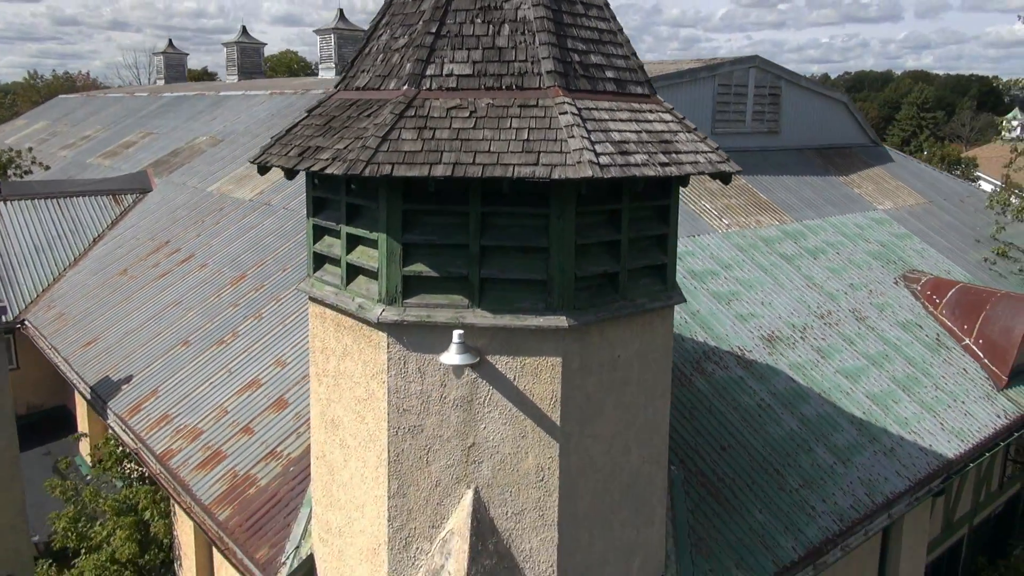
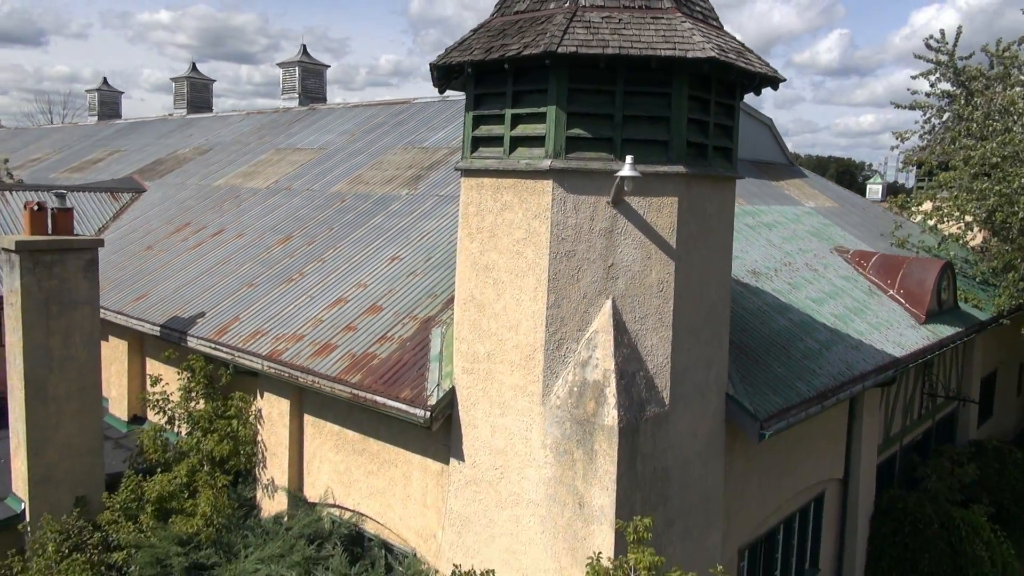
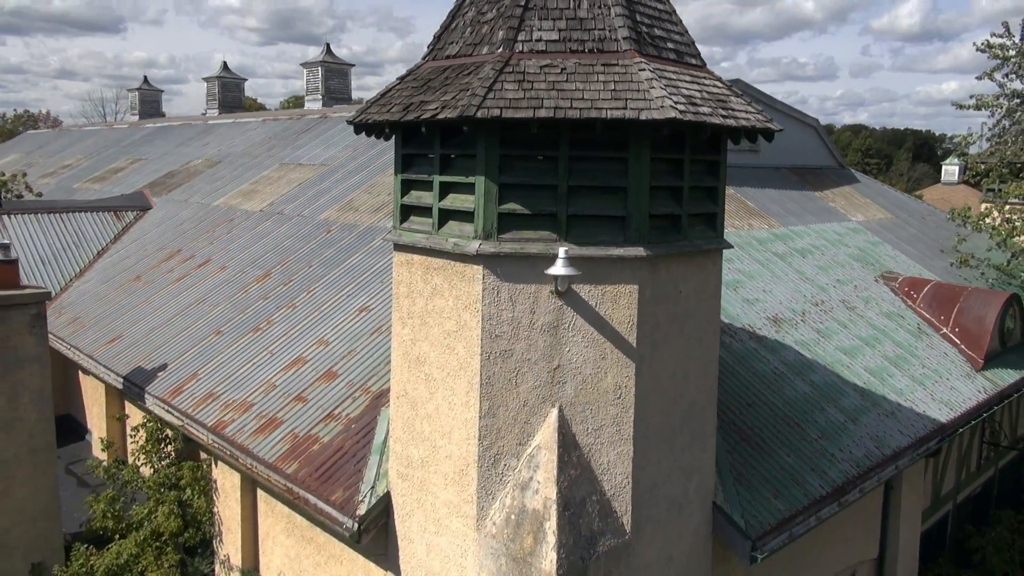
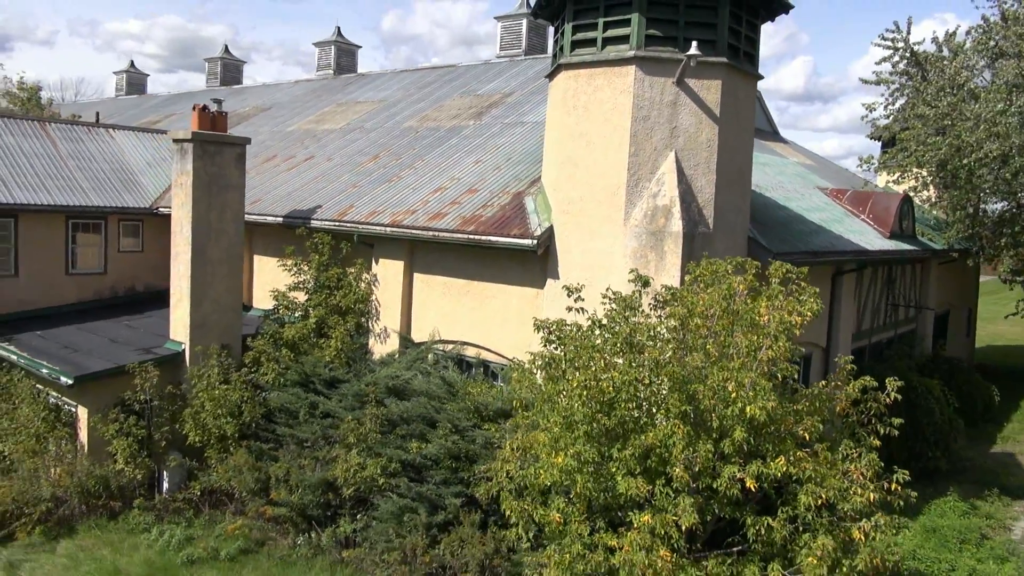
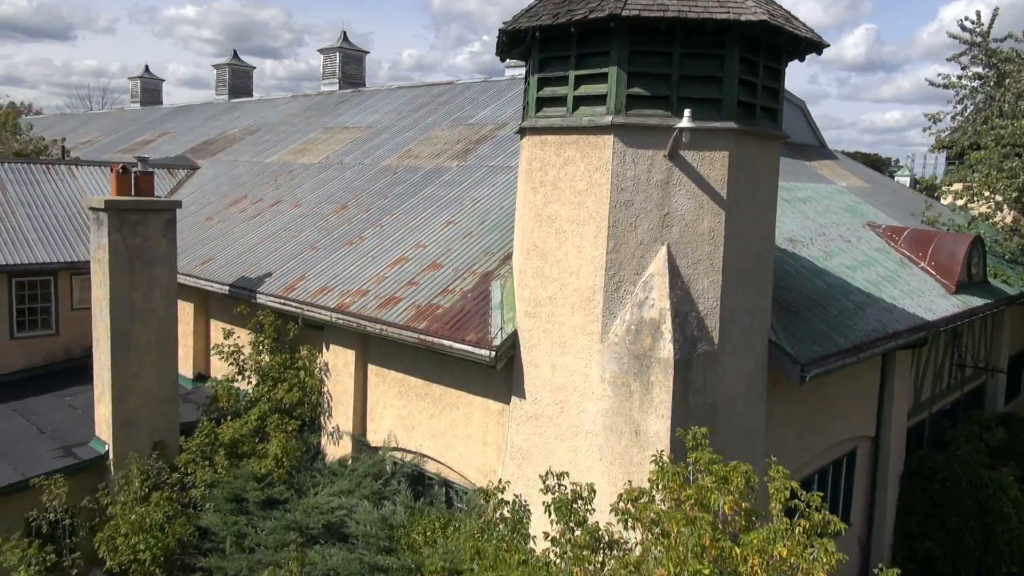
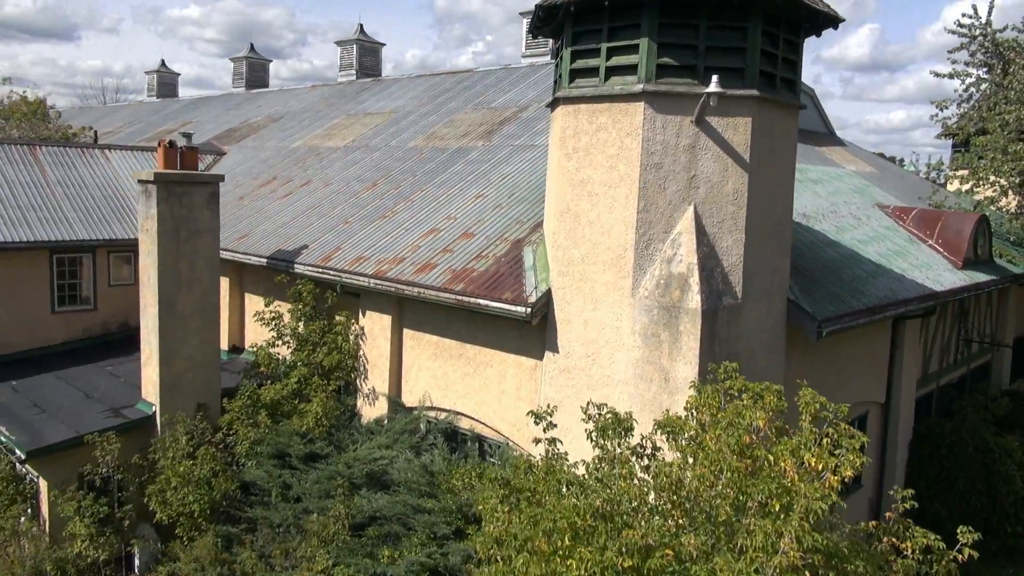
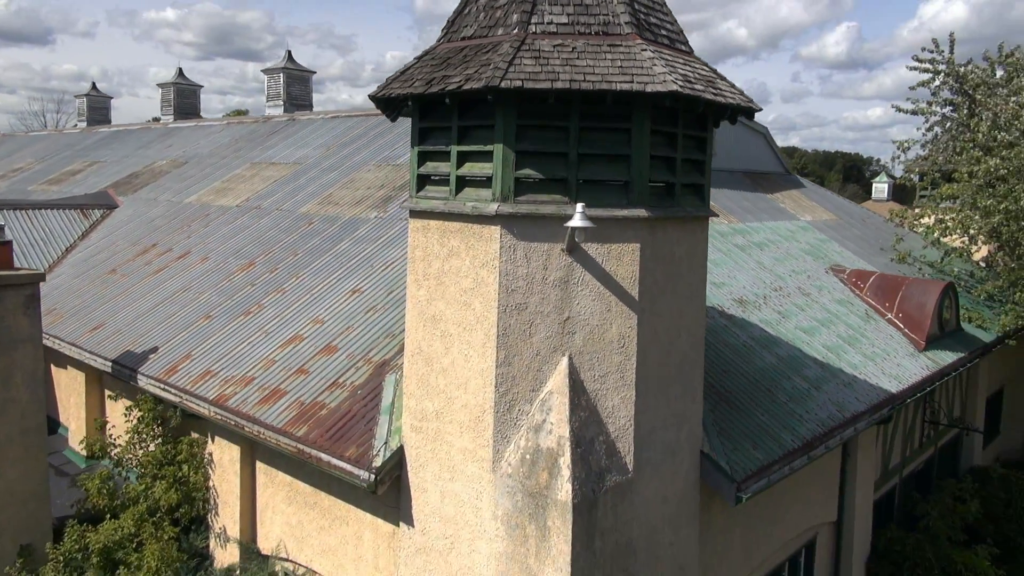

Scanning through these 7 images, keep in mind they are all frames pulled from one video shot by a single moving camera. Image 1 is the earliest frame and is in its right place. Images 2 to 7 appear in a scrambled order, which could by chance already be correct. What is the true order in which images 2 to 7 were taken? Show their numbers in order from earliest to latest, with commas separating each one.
3, 7, 2, 5, 6, 4
